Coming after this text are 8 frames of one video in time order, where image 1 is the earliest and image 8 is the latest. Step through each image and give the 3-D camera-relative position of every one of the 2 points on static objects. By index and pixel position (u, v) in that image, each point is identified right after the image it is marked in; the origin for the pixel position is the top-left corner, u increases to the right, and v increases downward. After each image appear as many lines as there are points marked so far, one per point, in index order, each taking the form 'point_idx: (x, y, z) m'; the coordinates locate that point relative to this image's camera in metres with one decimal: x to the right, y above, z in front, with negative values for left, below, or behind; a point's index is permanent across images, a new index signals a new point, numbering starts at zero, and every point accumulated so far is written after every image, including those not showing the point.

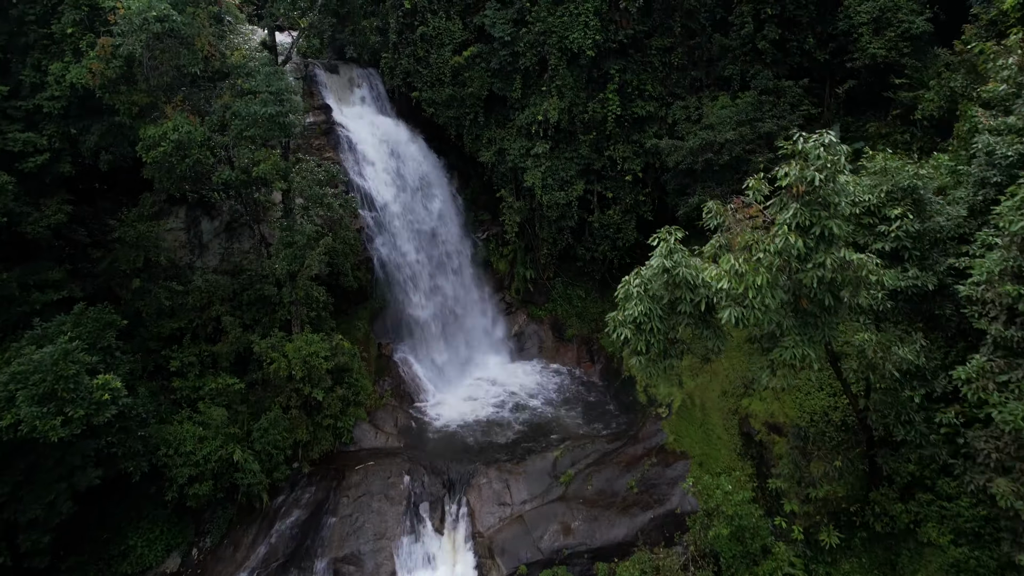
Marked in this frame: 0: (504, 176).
0: (-0.2, +2.9, +17.2) m
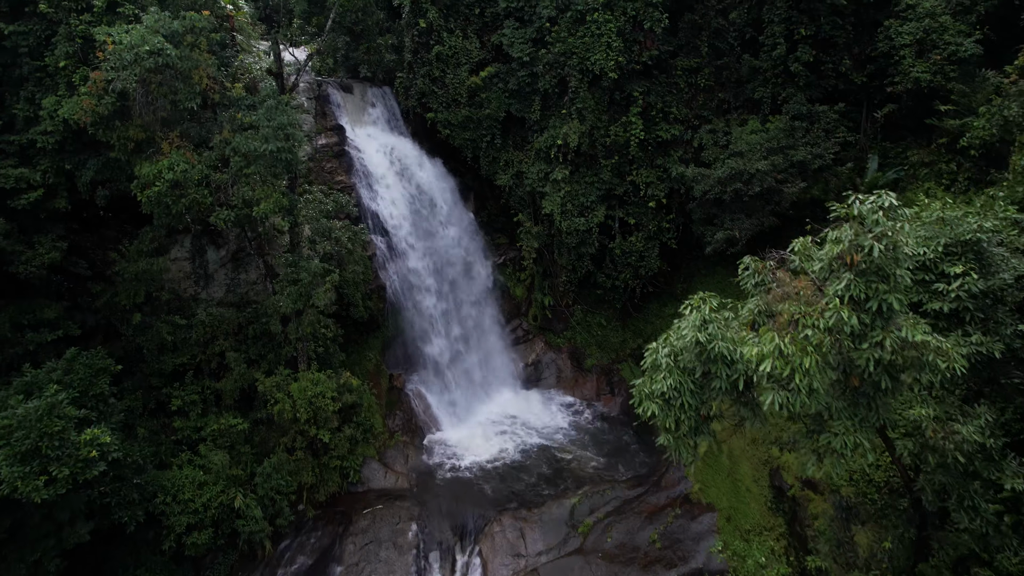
0: (+0.2, +2.2, +16.6) m
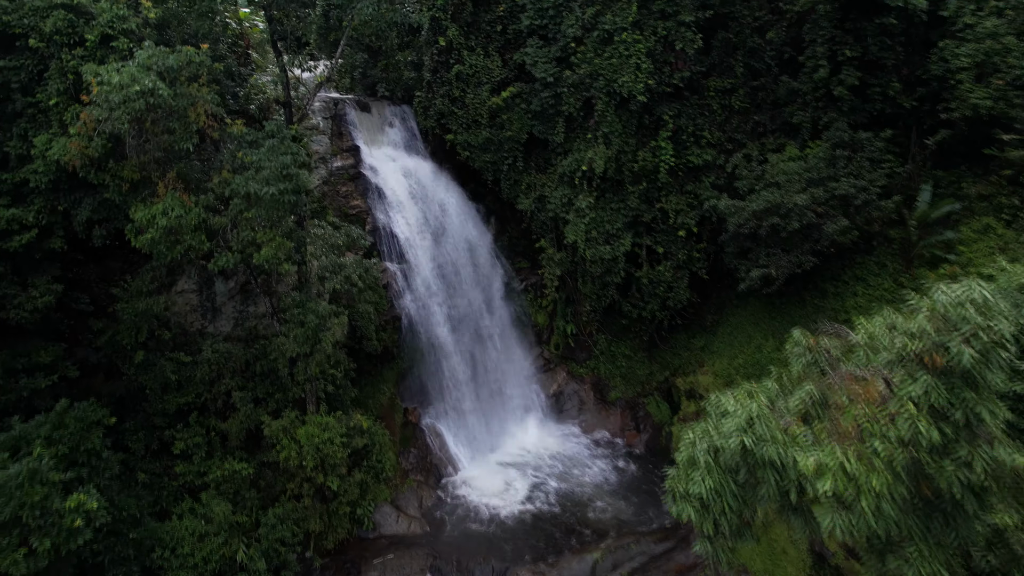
0: (+0.8, +1.5, +15.9) m
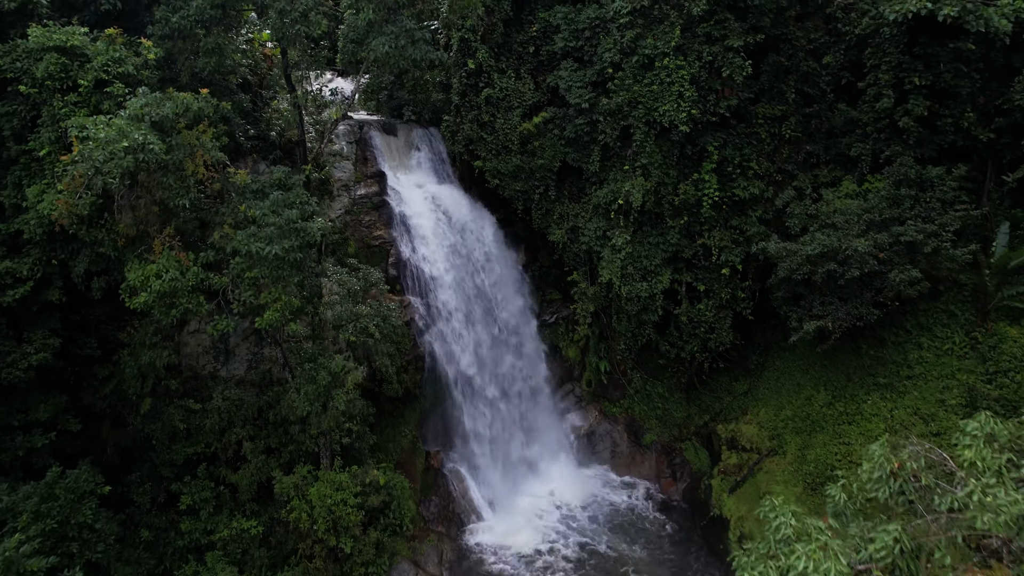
0: (+1.4, +0.7, +15.0) m
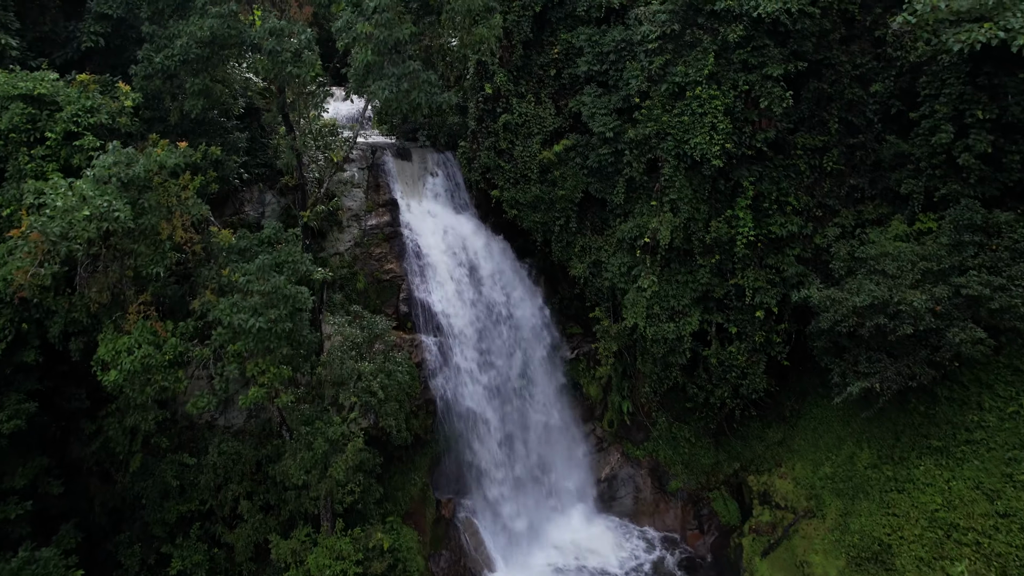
0: (+1.8, -0.1, +14.0) m
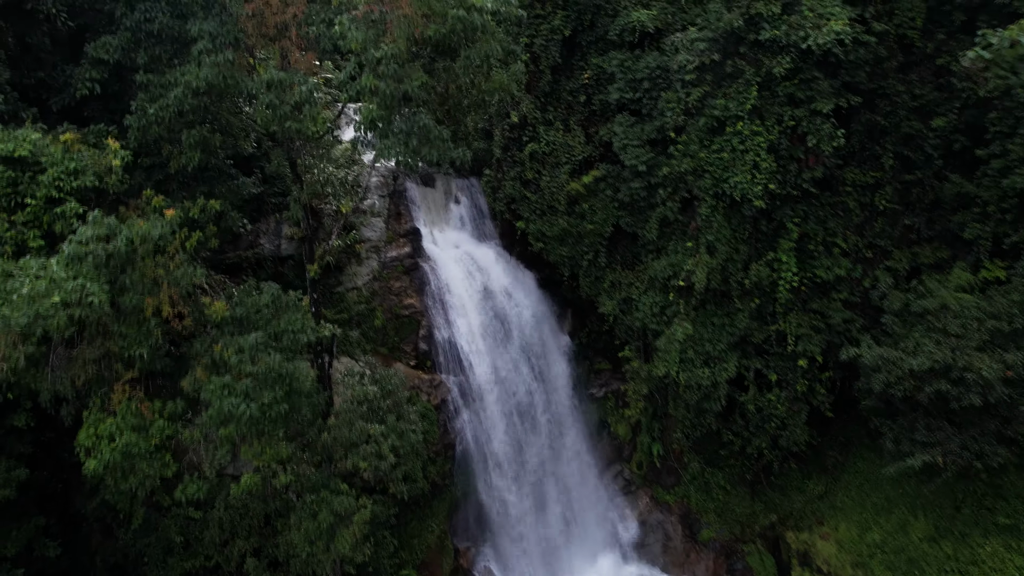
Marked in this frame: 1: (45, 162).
0: (+2.3, -0.9, +13.2) m
1: (-4.3, +1.2, +6.2) m
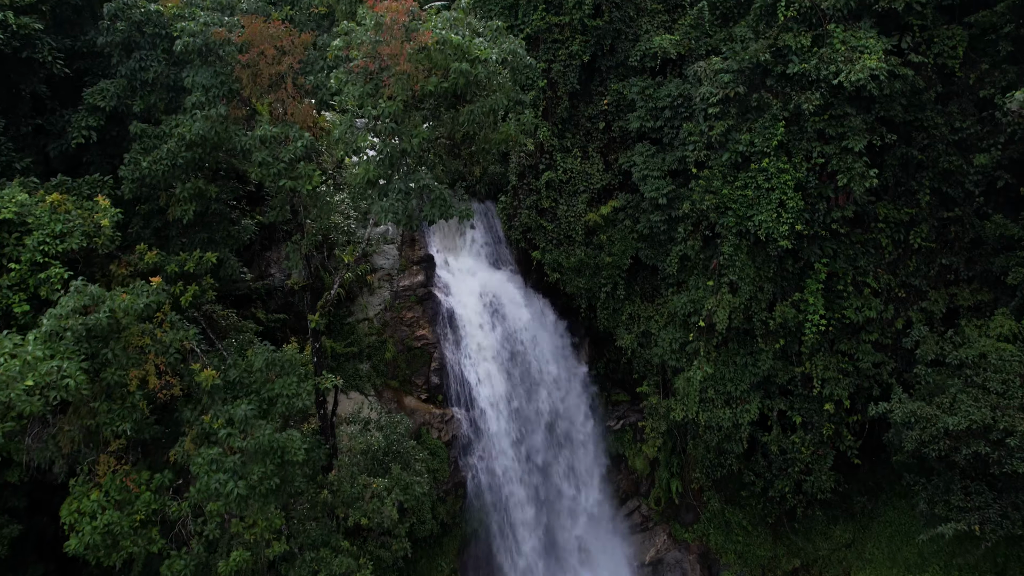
0: (+2.6, -1.5, +12.8) m
1: (-4.3, +0.6, +6.0) m
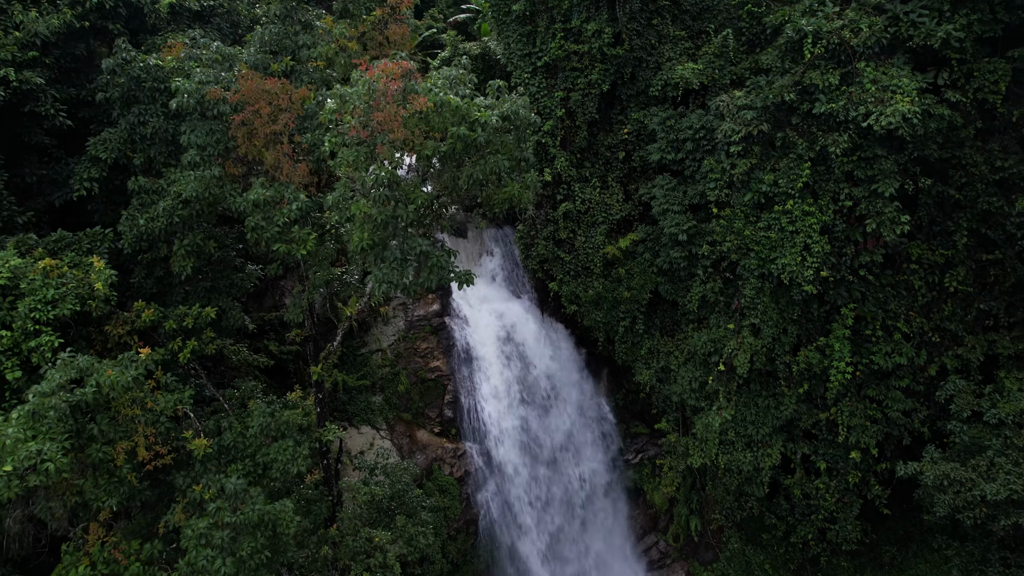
0: (+2.9, -2.1, +12.4) m
1: (-4.3, 0.0, +5.9) m
